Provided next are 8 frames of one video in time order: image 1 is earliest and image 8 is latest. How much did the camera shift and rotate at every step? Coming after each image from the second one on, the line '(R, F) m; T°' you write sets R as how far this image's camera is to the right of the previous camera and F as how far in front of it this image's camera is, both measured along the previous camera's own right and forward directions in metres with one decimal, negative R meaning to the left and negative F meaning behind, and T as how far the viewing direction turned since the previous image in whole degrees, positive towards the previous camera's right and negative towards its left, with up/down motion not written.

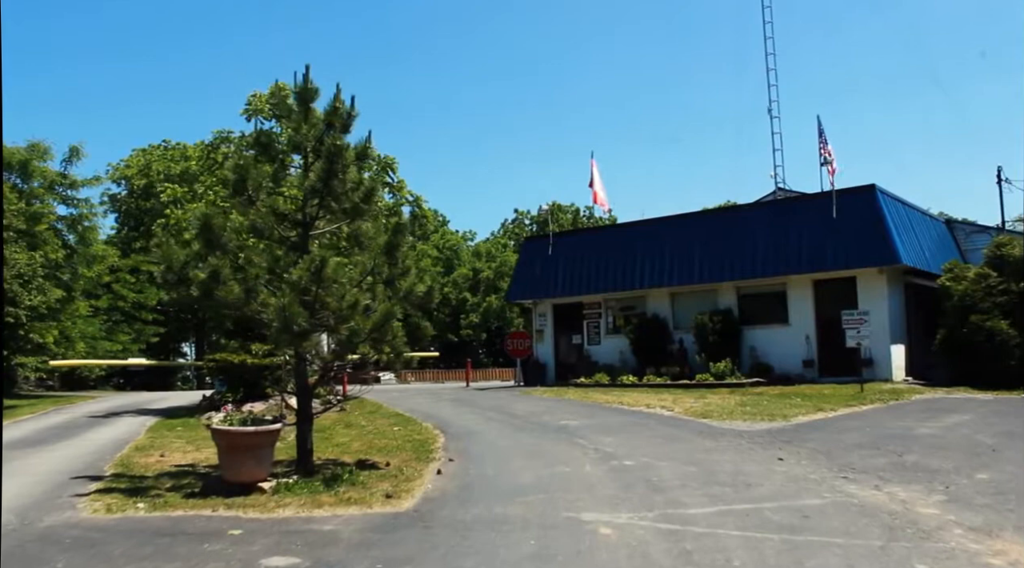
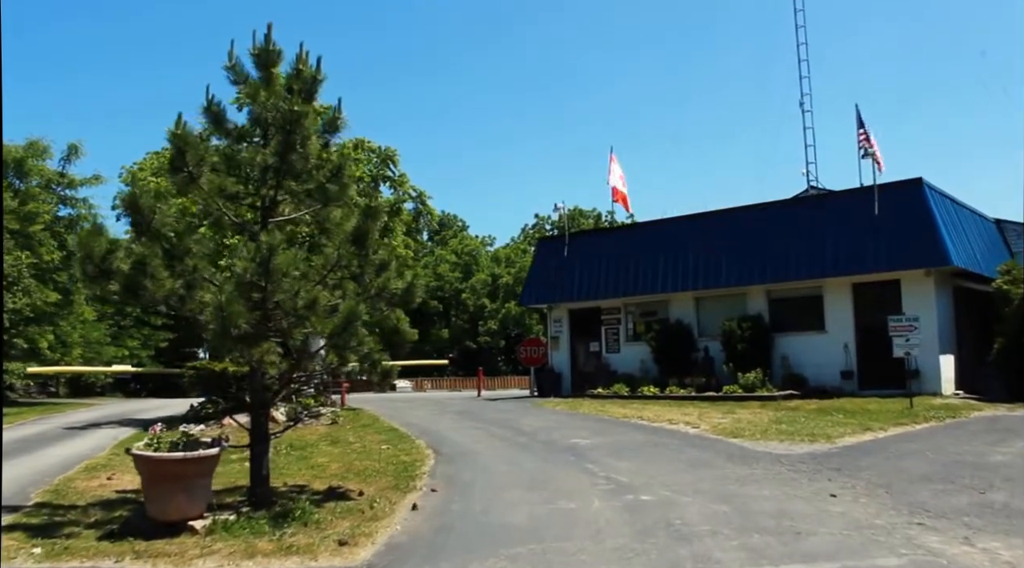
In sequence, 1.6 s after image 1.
(+0.3, +1.7) m; -2°
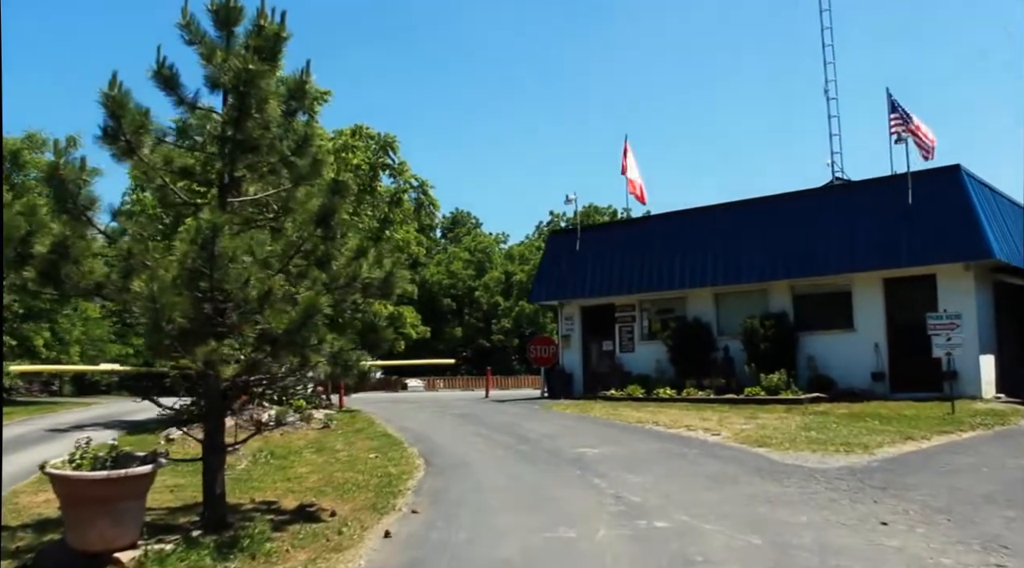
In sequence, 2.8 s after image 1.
(+0.2, +1.2) m; -1°
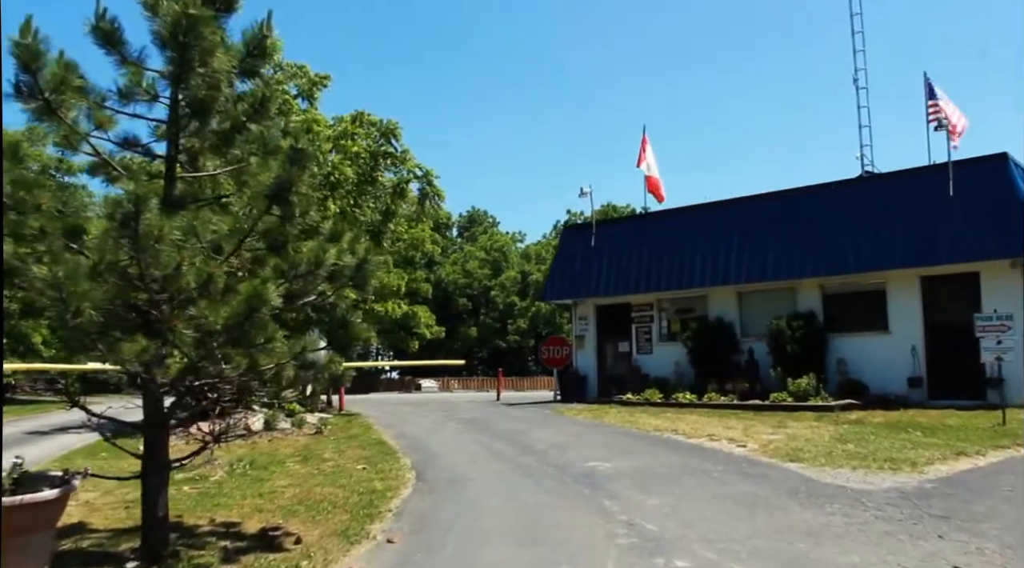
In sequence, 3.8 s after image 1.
(+0.2, +1.2) m; -1°
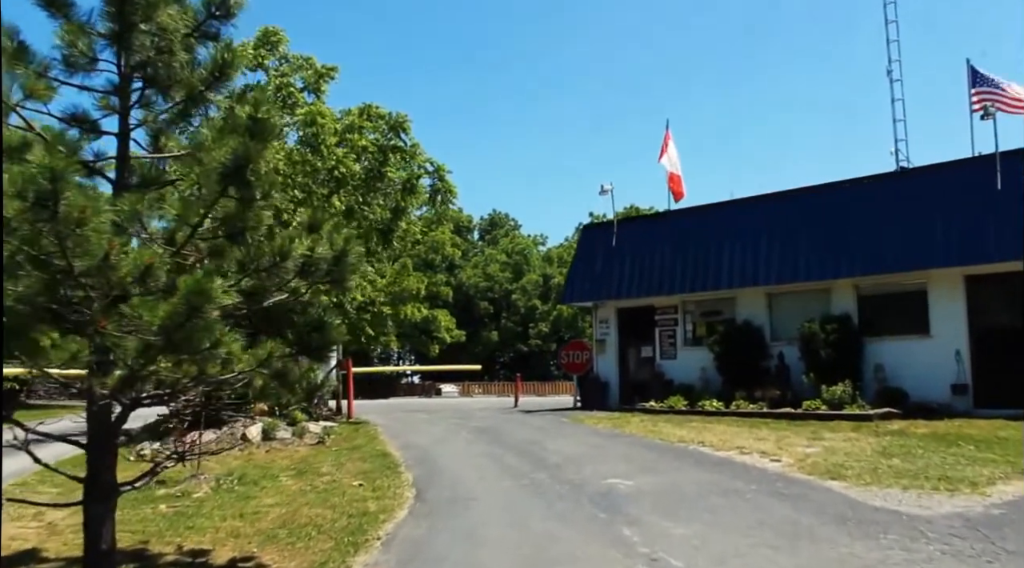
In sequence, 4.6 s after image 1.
(+0.2, +0.9) m; -2°
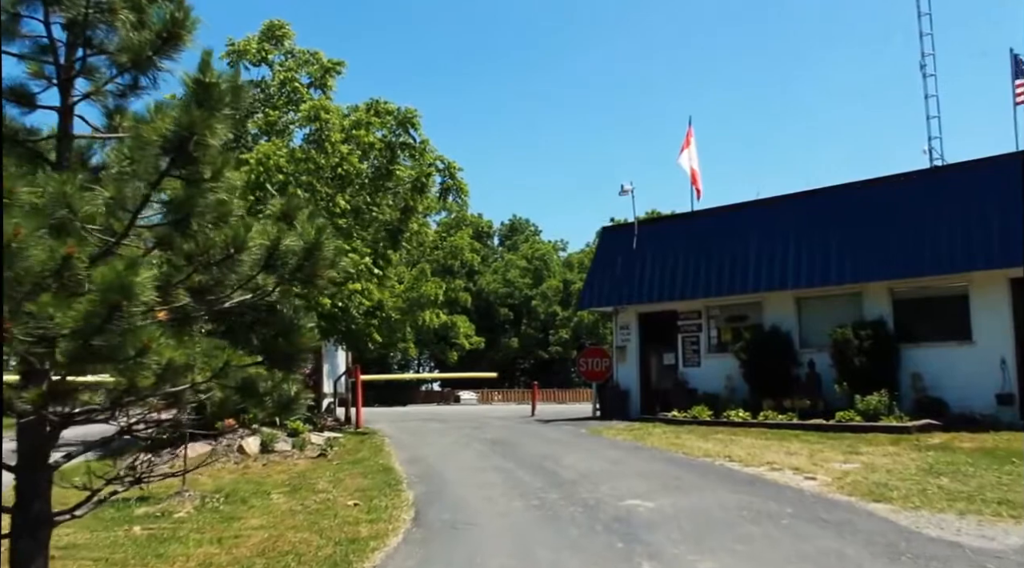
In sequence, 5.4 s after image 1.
(+0.1, +0.8) m; -2°
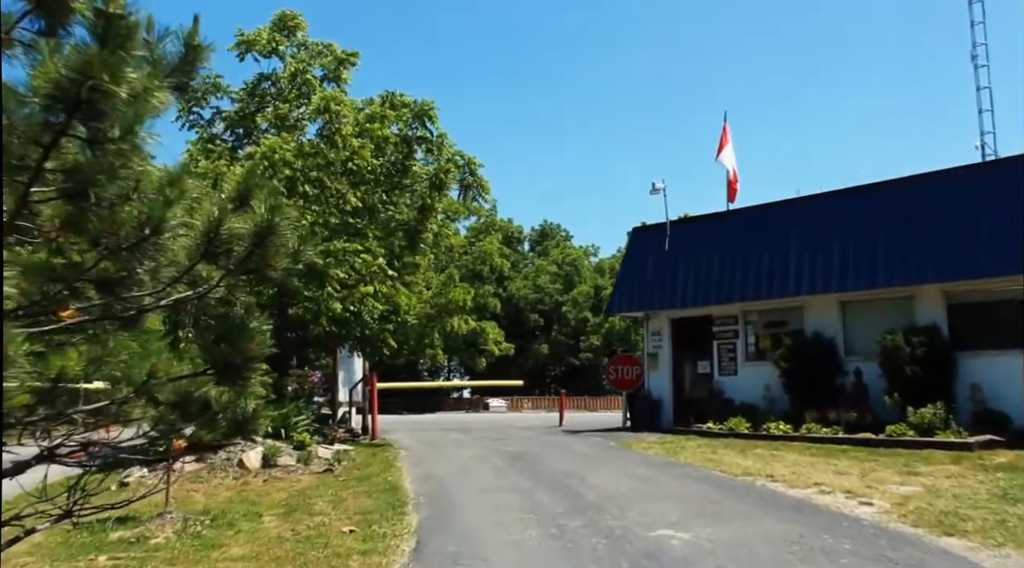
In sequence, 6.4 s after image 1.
(+0.2, +1.0) m; -2°
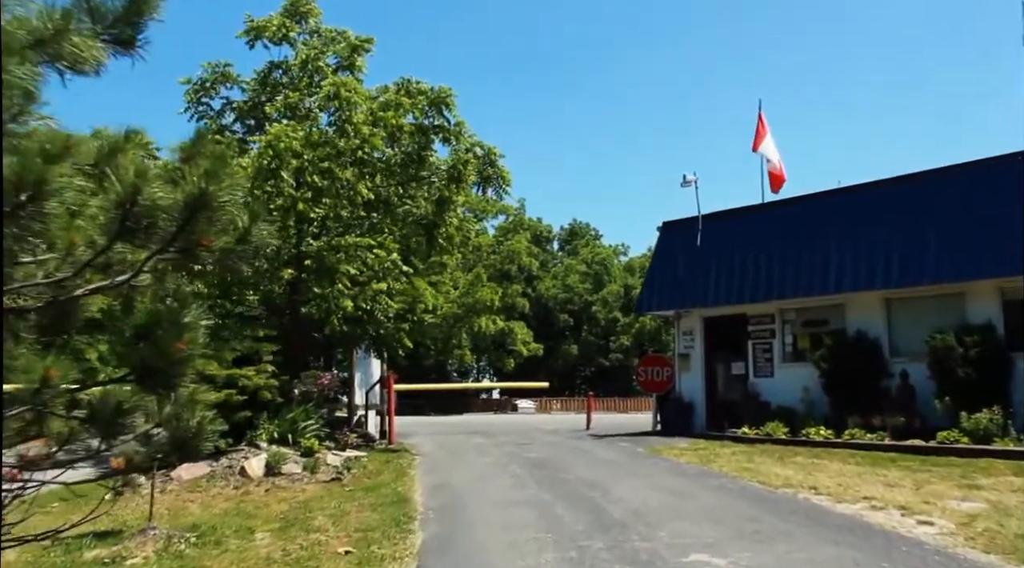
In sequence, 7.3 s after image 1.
(+0.2, +0.9) m; -2°
